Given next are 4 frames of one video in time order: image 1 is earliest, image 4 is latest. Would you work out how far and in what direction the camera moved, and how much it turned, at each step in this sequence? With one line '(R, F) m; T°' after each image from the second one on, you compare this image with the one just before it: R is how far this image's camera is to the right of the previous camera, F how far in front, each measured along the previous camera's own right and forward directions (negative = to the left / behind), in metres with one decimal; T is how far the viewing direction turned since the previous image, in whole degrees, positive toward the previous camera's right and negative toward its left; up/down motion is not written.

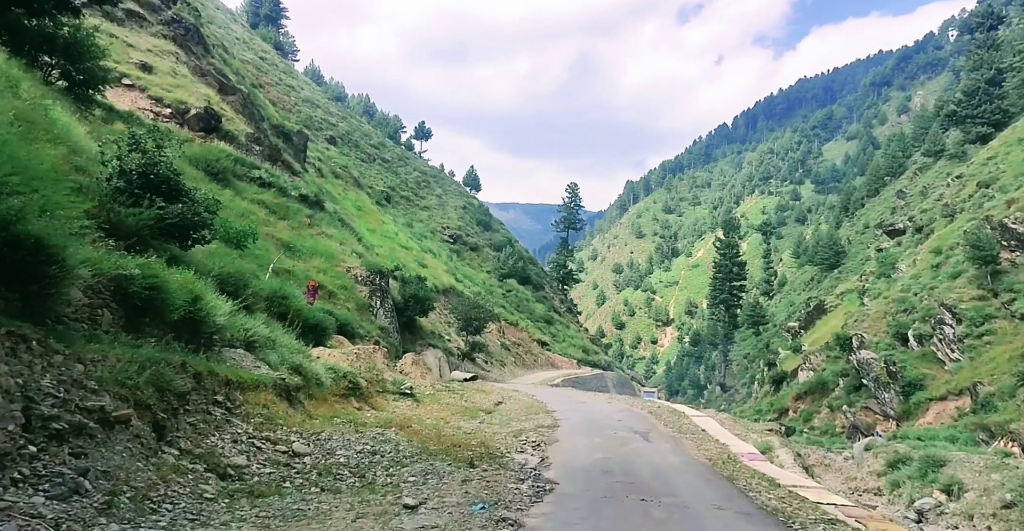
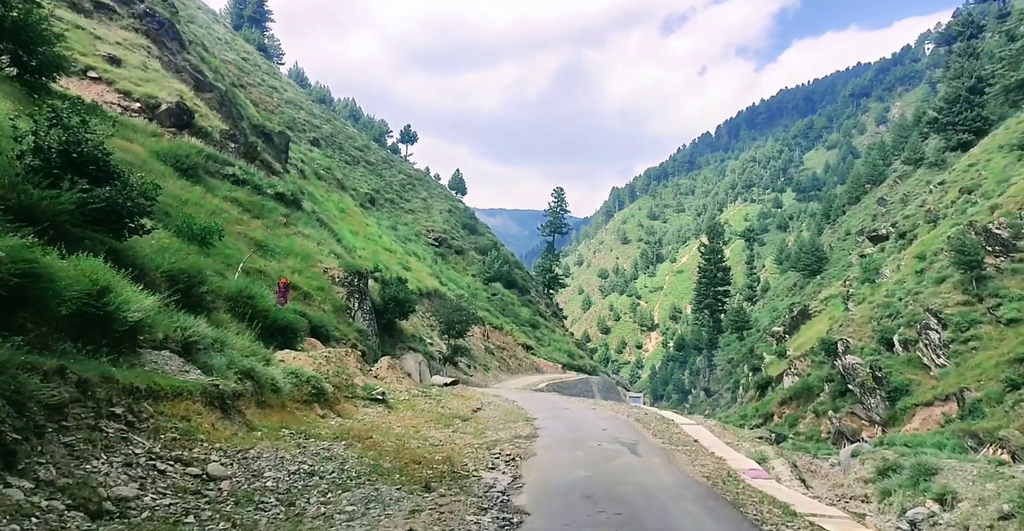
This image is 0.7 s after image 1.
(+0.1, +0.8) m; +1°
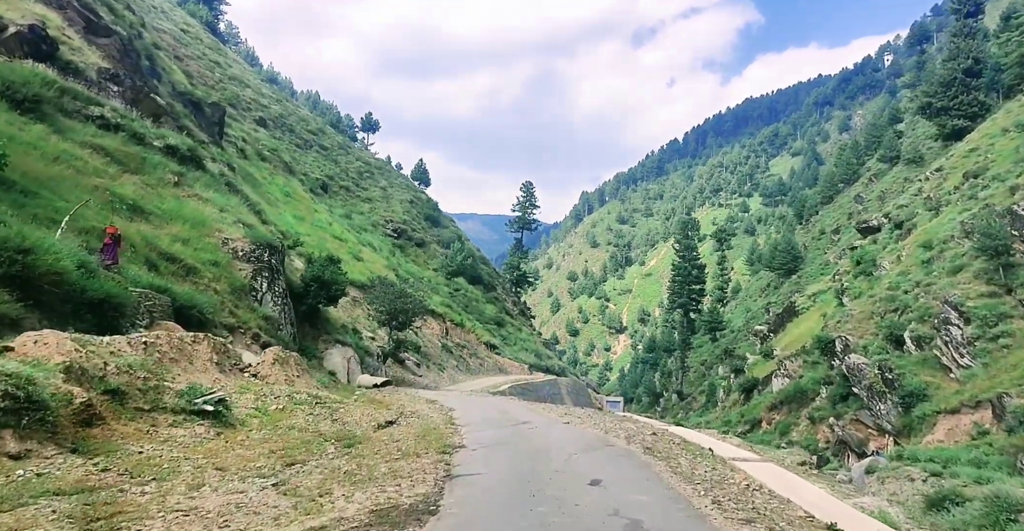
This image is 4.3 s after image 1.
(+0.8, +6.2) m; +3°
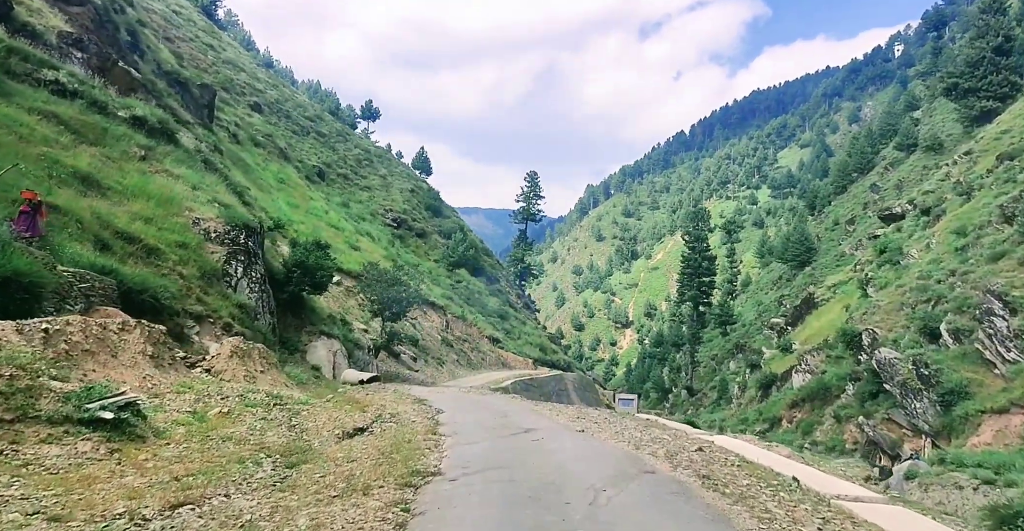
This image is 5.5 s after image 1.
(+0.1, +2.6) m; 0°
